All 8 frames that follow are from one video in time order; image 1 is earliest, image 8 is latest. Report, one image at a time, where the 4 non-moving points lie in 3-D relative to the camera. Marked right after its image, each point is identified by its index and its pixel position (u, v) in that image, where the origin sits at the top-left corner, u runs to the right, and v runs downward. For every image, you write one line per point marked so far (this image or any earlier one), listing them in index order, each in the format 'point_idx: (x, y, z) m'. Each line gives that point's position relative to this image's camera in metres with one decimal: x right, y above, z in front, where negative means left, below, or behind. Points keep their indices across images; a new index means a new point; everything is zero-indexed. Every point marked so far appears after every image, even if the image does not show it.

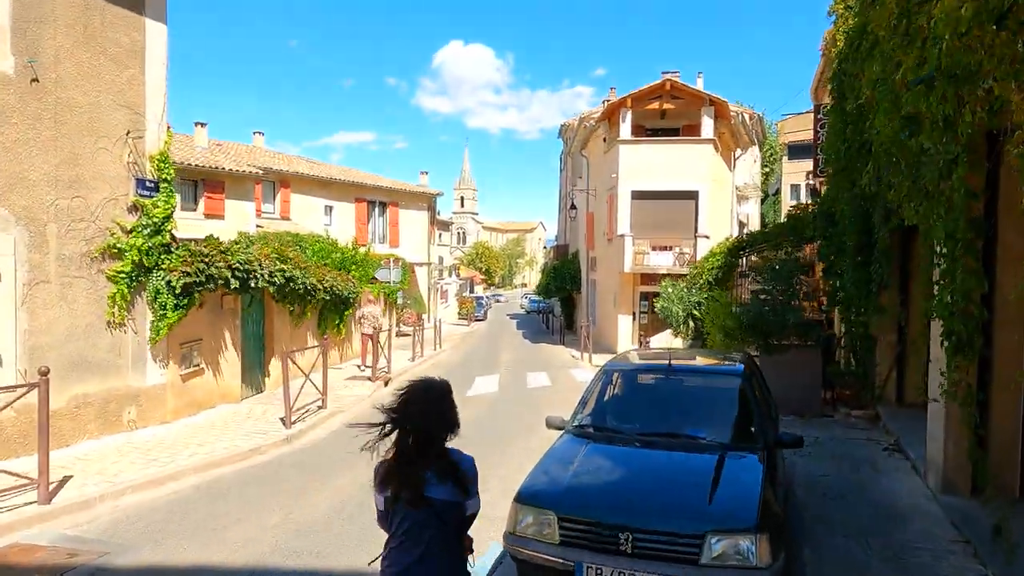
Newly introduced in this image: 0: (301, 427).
0: (-3.1, -2.1, +9.8) m
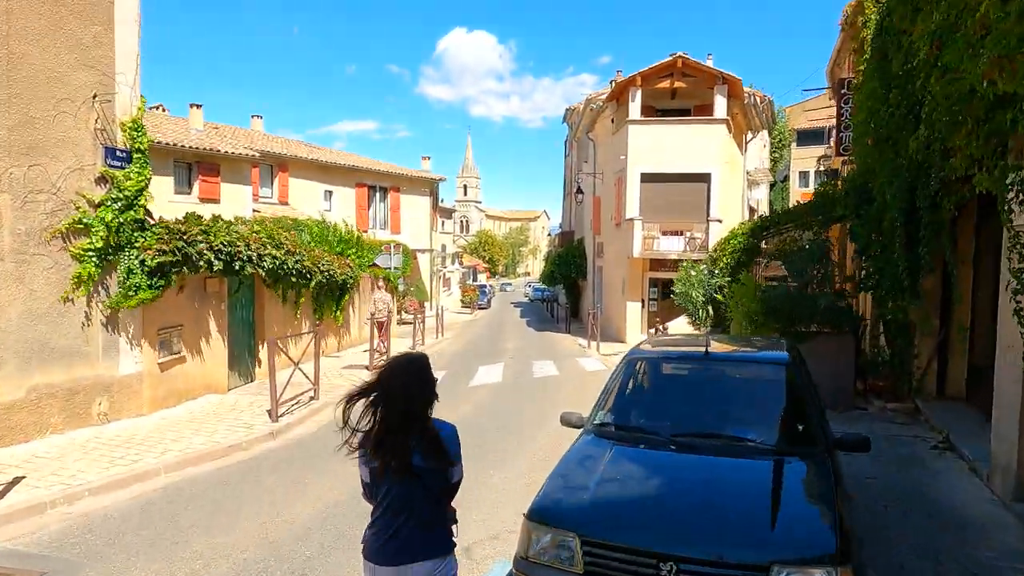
0: (-3.0, -1.8, +9.0) m
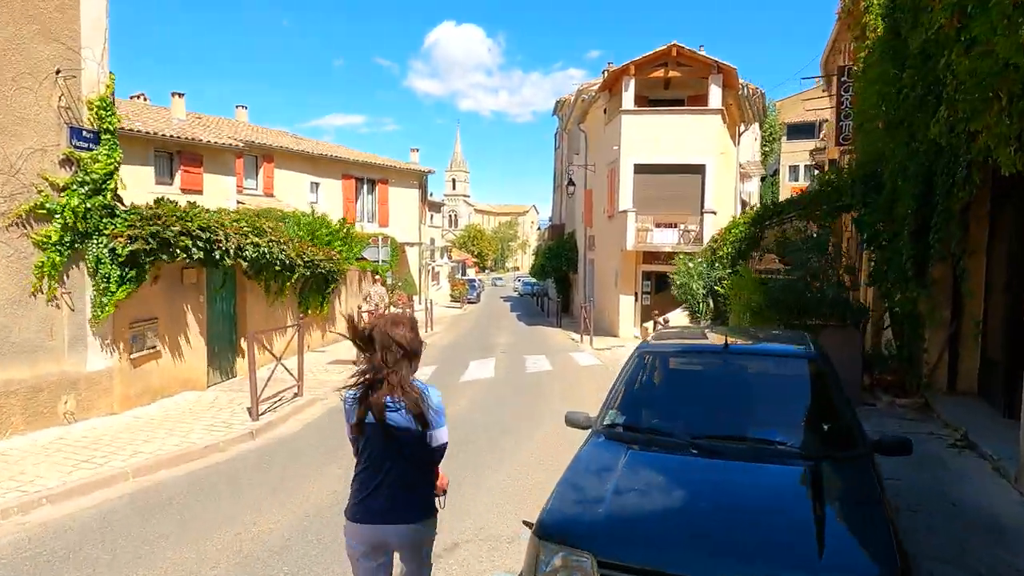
0: (-3.1, -1.7, +8.5) m
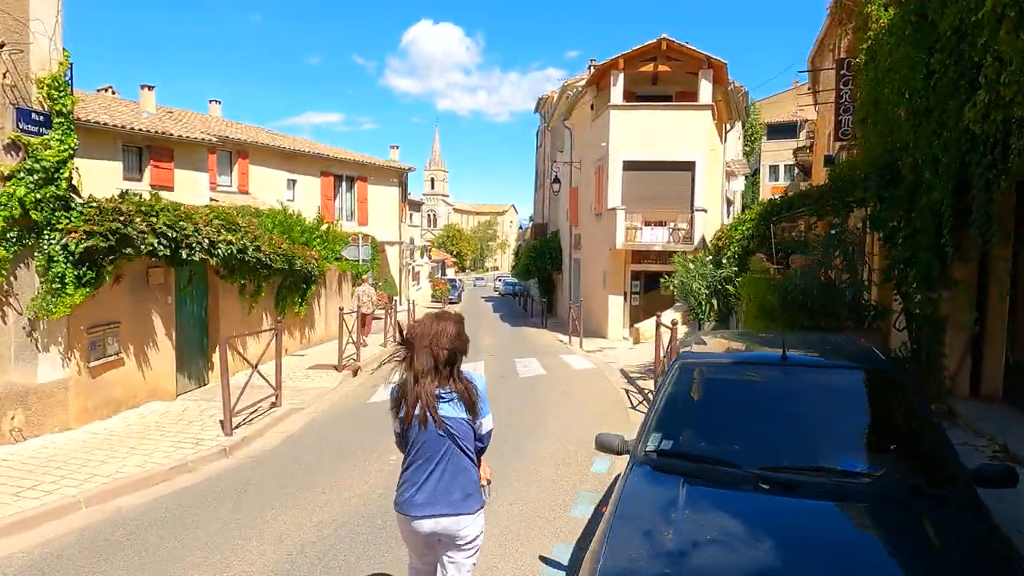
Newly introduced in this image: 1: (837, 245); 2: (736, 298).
0: (-3.1, -1.7, +7.8) m
1: (+4.5, +0.6, +9.1) m
2: (+3.6, -0.2, +10.6) m
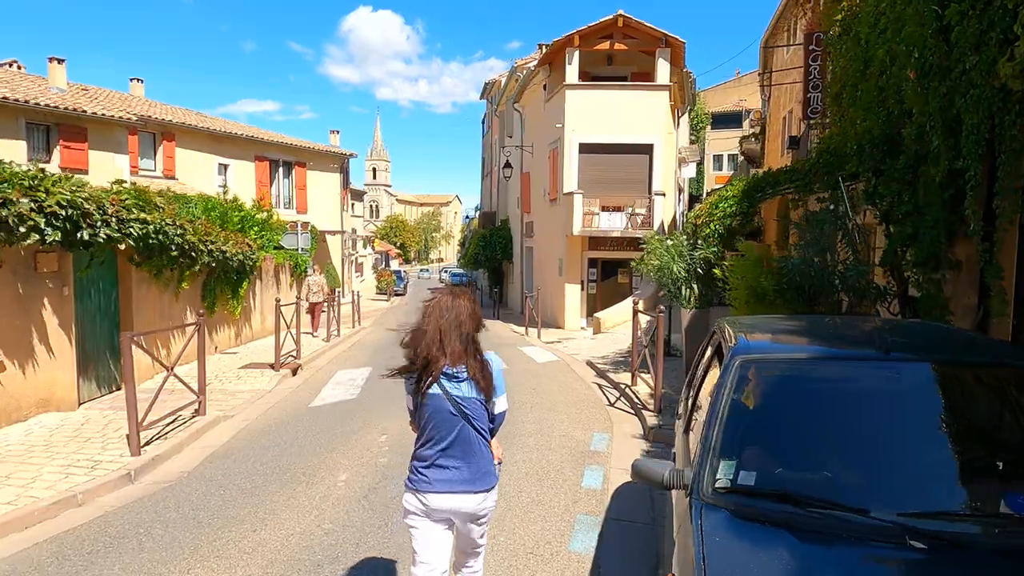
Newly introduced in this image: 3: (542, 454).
0: (-3.4, -1.6, +6.4) m
1: (+4.0, +0.9, +8.4) m
2: (+3.0, +0.1, +9.7) m
3: (+0.3, -1.6, +6.4) m
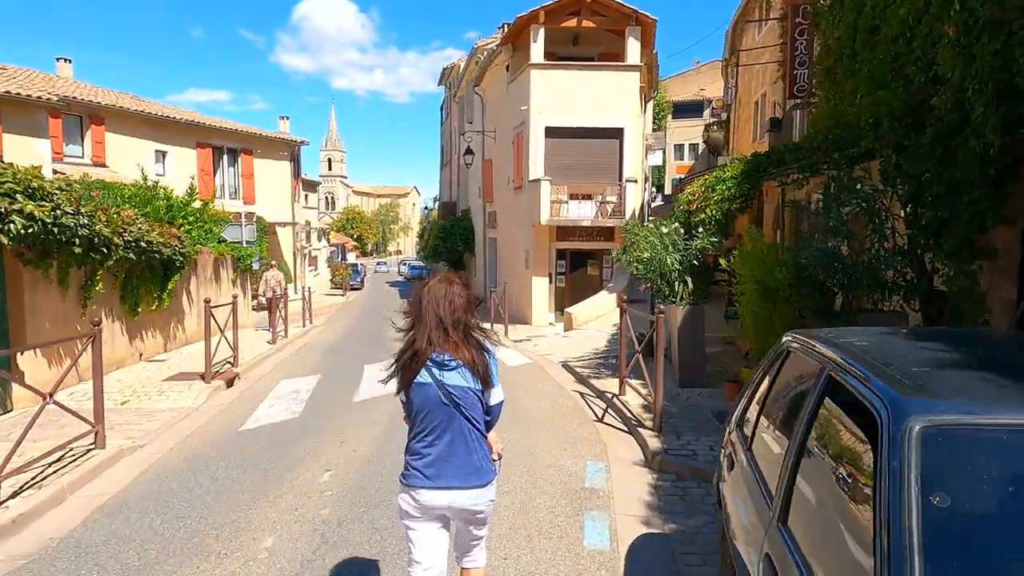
0: (-3.5, -1.6, +4.9) m
1: (+3.7, +0.9, +7.3) m
2: (+2.6, +0.2, +8.6) m
3: (+0.1, -1.6, +5.1) m
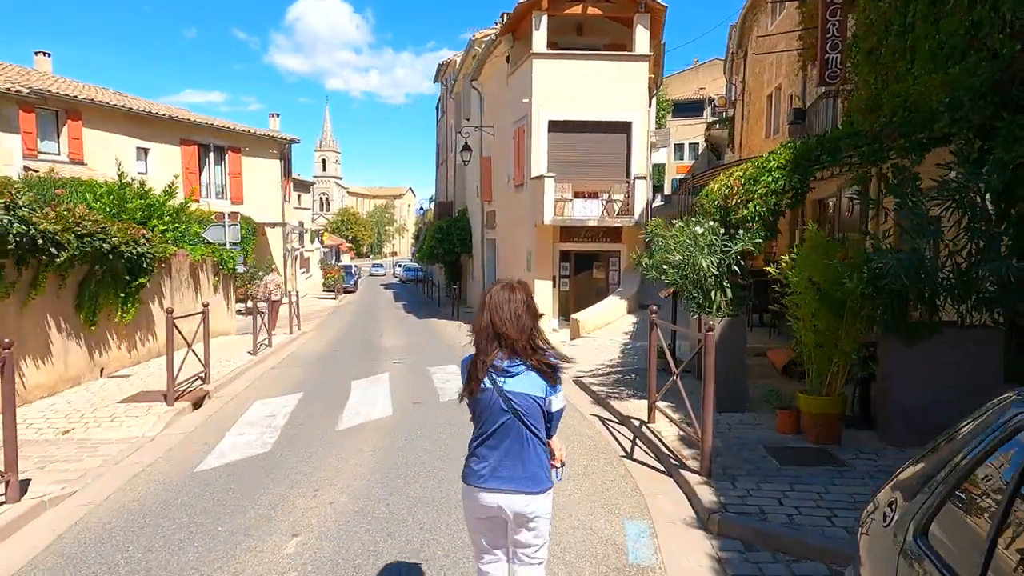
0: (-3.4, -1.7, +3.6) m
1: (+3.8, +0.9, +6.1) m
2: (+2.7, +0.1, +7.4) m
3: (+0.2, -1.7, +3.9) m
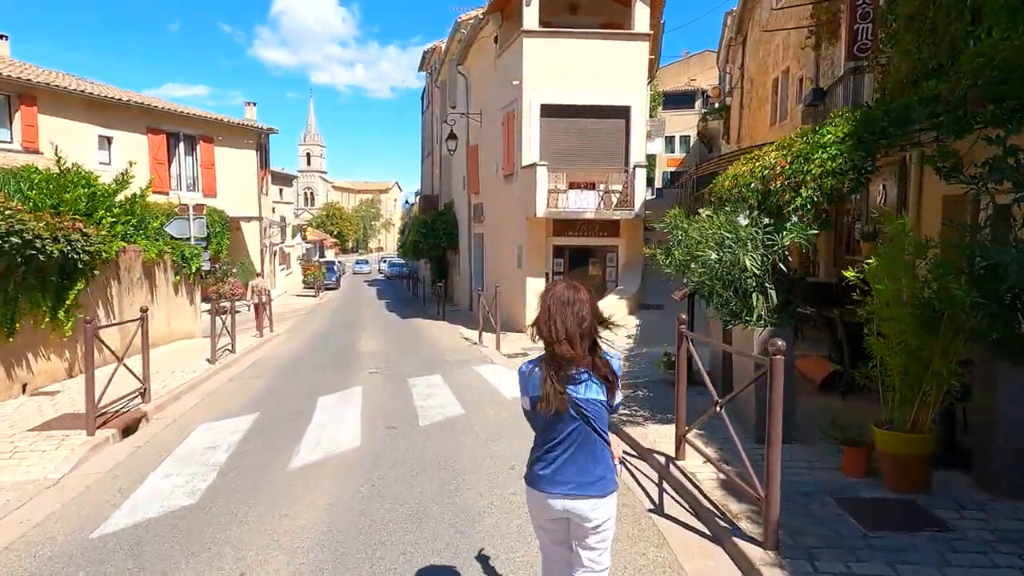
0: (-3.4, -1.8, +2.1) m
1: (+3.8, +0.8, +4.7) m
2: (+2.7, 0.0, +6.0) m
3: (+0.3, -1.7, +2.5) m
